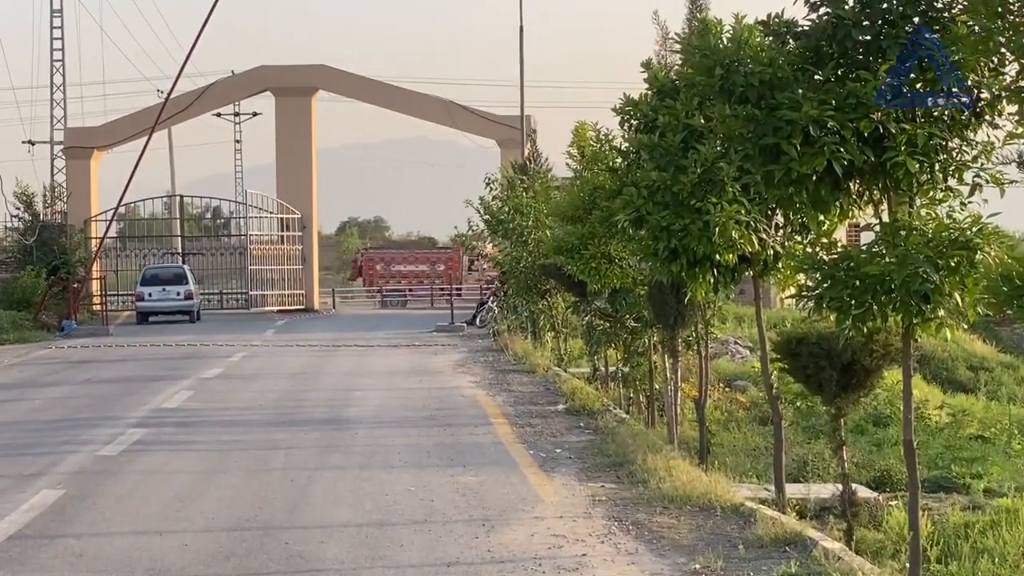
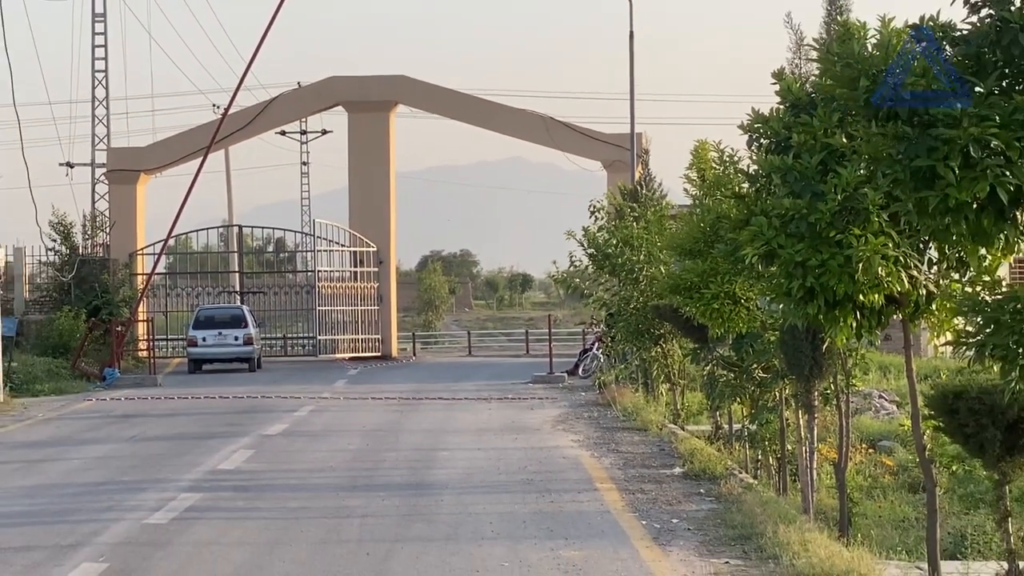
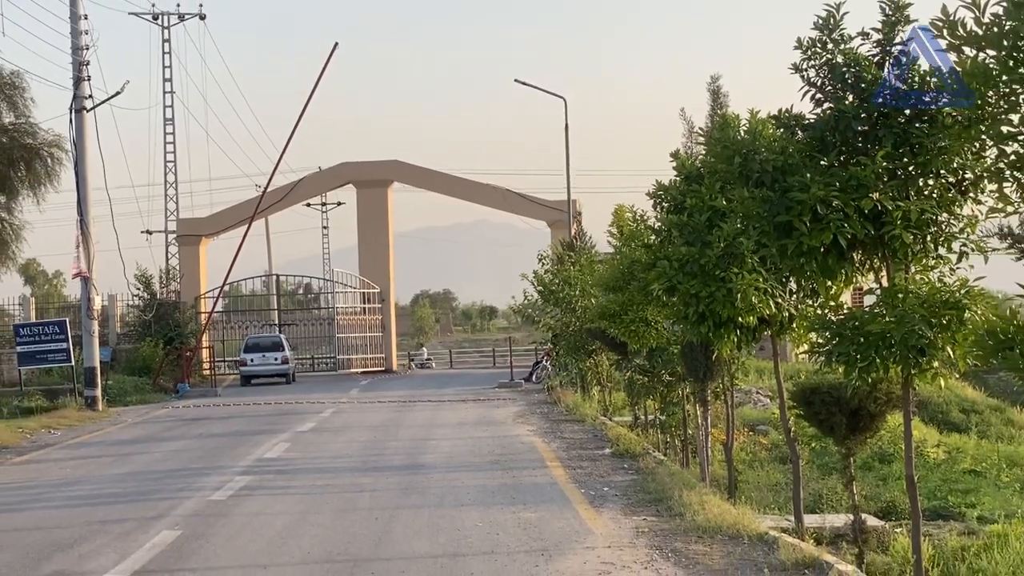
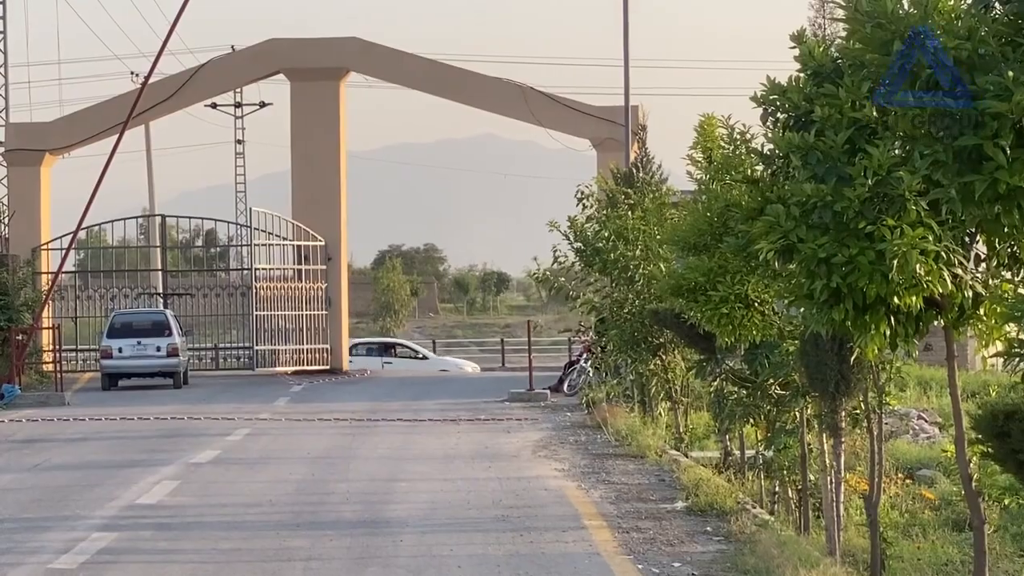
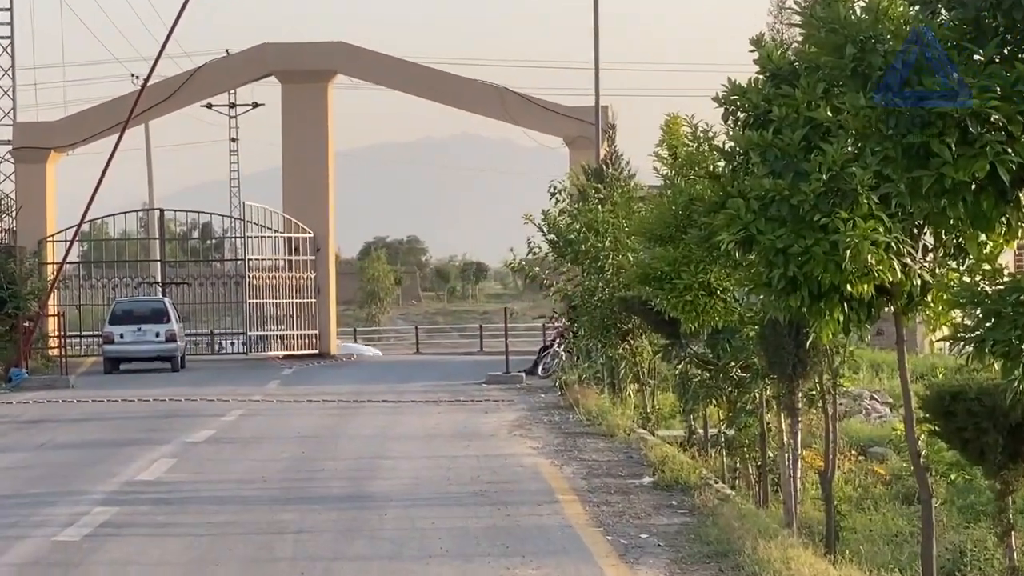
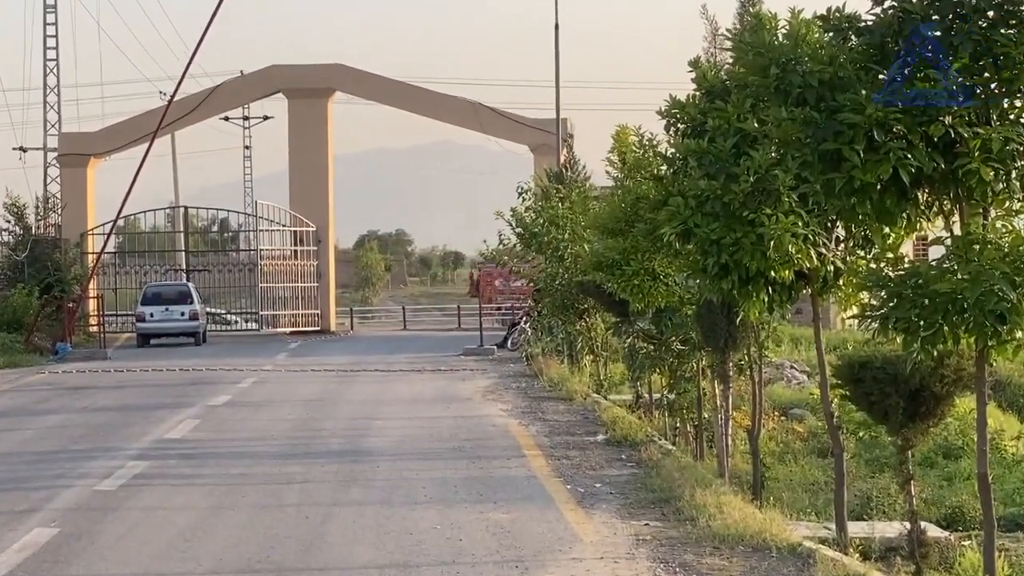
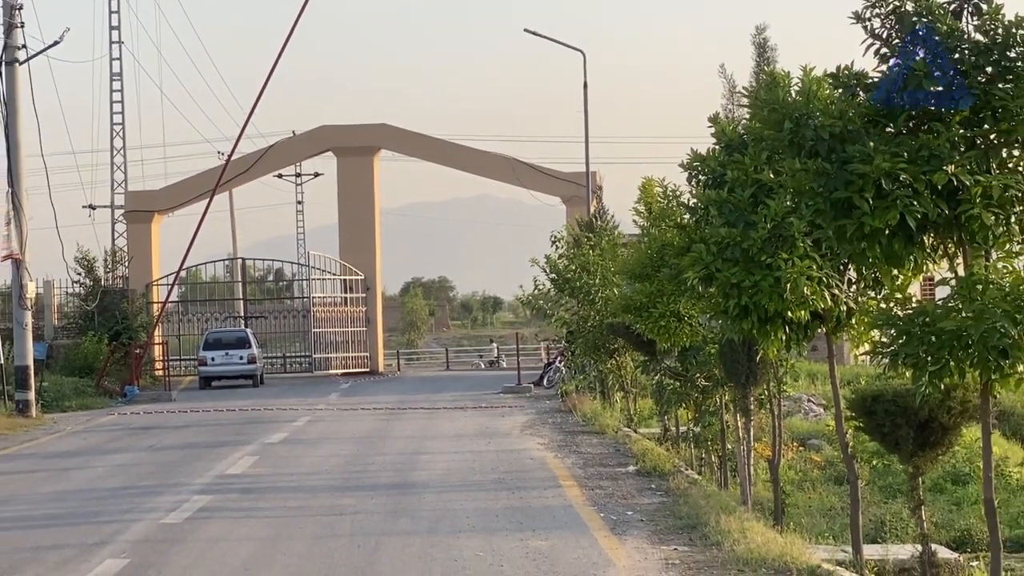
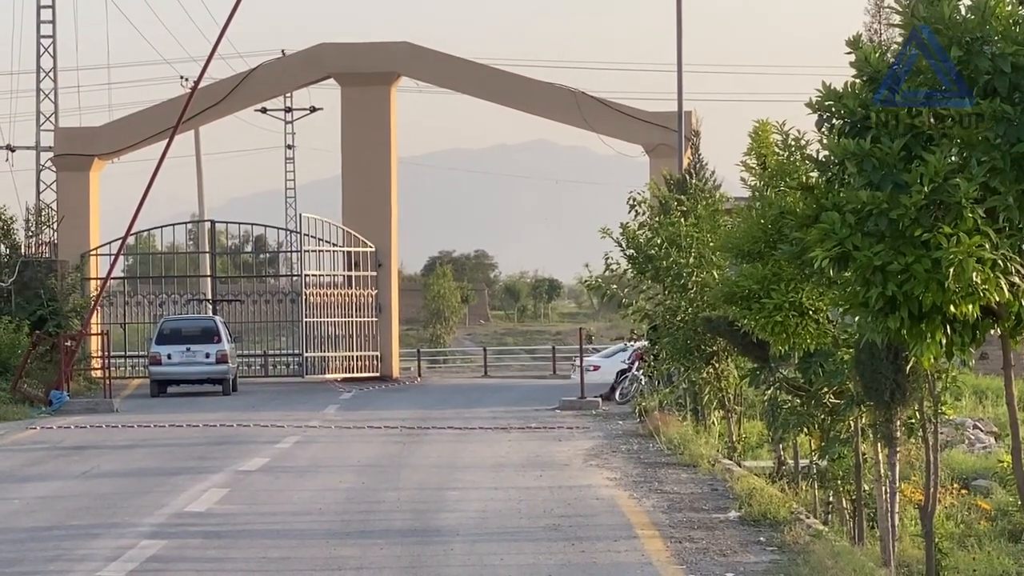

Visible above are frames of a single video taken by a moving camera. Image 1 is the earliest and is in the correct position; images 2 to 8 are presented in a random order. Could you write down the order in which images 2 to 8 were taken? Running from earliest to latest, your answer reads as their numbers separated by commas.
6, 5, 4, 8, 2, 7, 3
